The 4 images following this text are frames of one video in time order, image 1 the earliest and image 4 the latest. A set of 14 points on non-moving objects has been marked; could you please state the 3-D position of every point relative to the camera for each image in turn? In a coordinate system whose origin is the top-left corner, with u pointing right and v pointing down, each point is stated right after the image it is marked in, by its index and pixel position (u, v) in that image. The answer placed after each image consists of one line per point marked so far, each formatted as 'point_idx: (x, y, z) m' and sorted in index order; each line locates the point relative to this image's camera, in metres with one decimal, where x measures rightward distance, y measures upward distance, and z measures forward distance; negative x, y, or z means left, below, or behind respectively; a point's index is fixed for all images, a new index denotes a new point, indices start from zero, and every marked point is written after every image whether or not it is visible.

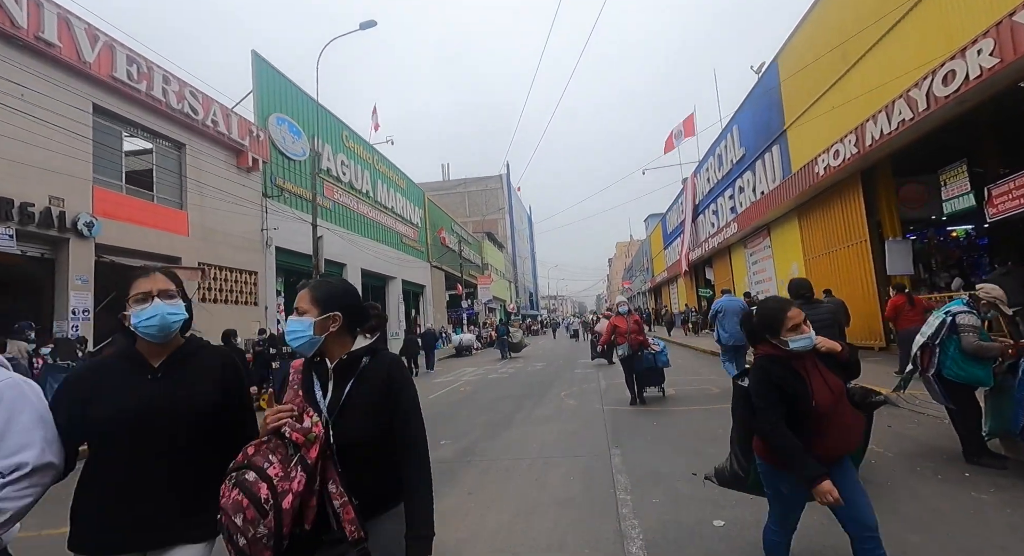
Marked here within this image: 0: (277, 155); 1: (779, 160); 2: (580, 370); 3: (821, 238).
0: (-8.8, +4.6, +18.6) m
1: (+9.7, +4.3, +17.9) m
2: (+2.1, -2.8, +15.1) m
3: (+9.3, +1.2, +14.8) m
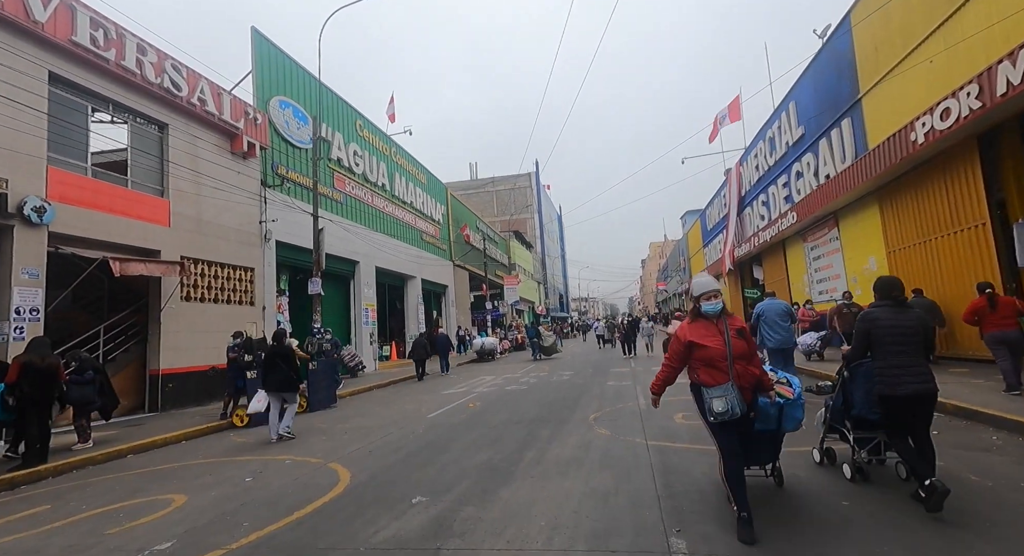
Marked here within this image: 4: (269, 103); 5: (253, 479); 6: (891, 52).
0: (-8.0, +4.7, +17.0) m
1: (+10.5, +4.4, +15.2) m
2: (+2.6, -2.7, +12.9) m
3: (+9.8, +1.3, +12.1) m
4: (-8.2, +5.9, +16.8) m
5: (-3.0, -2.4, +5.8) m
6: (+9.8, +5.8, +12.7) m
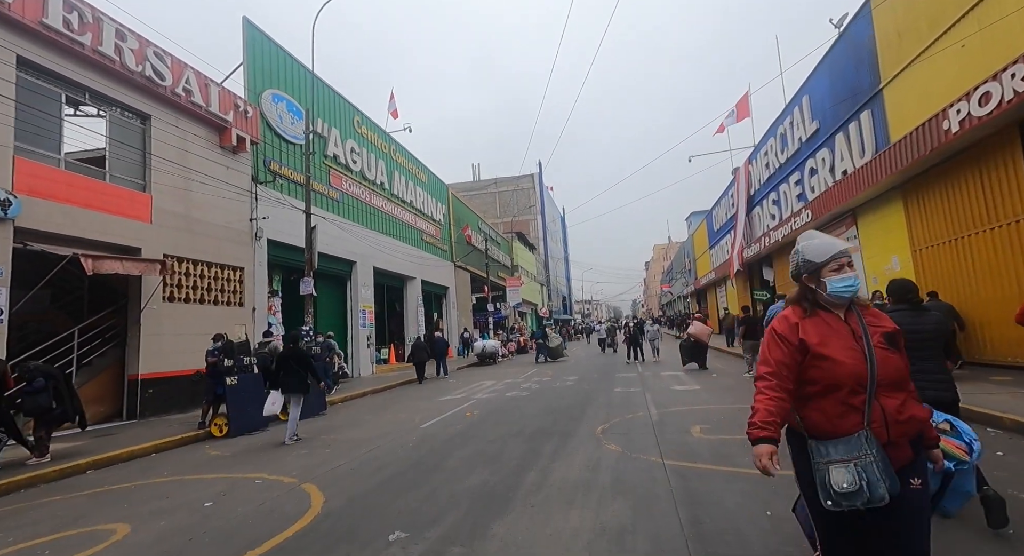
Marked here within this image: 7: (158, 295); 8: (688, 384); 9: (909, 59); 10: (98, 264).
0: (-8.0, +4.7, +16.4) m
1: (+10.5, +4.4, +14.5) m
2: (+2.7, -2.7, +12.1) m
3: (+9.9, +1.3, +11.3) m
4: (-8.2, +5.9, +16.1) m
5: (-3.1, -2.3, +5.1) m
6: (+9.8, +5.8, +12.0) m
7: (-8.5, -0.4, +11.8) m
8: (+4.4, -2.6, +12.3) m
9: (+9.8, +5.4, +12.3) m
10: (-8.3, +0.3, +9.9) m
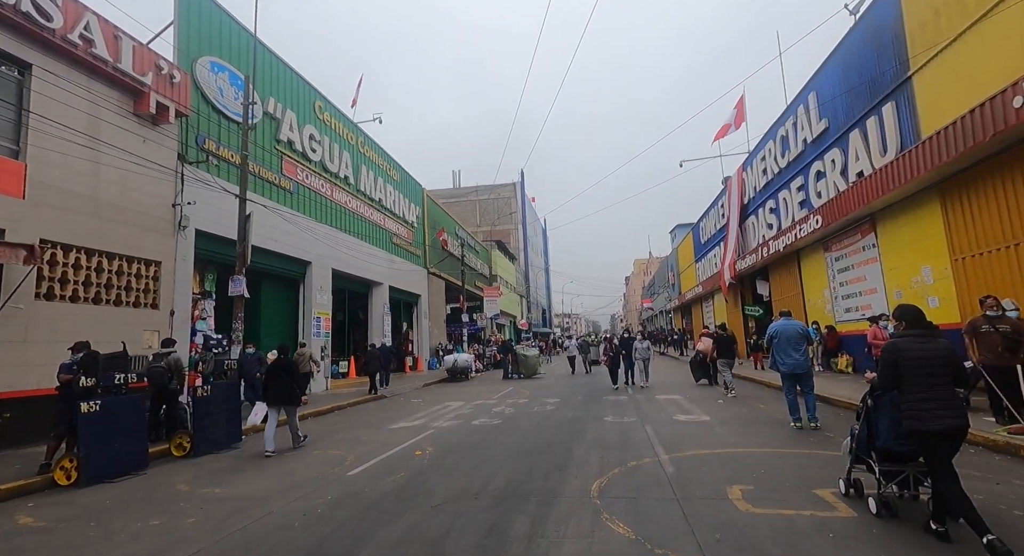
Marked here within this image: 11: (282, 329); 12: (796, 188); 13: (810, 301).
0: (-8.6, +4.8, +13.9) m
1: (+9.9, +4.0, +12.8) m
2: (+2.0, -2.8, +9.9) m
3: (+9.3, +1.0, +9.5) m
4: (-8.8, +6.0, +13.7) m
5: (-3.4, -2.1, +2.7) m
6: (+9.3, +5.5, +10.3) m
7: (-9.0, -0.2, +9.2) m
8: (+3.8, -2.8, +10.2) m
9: (+9.4, +5.2, +10.6) m
10: (-8.7, +0.5, +7.4) m
11: (-8.4, -1.9, +18.1) m
12: (+10.8, +3.4, +18.8) m
13: (+11.1, -0.9, +18.4) m
